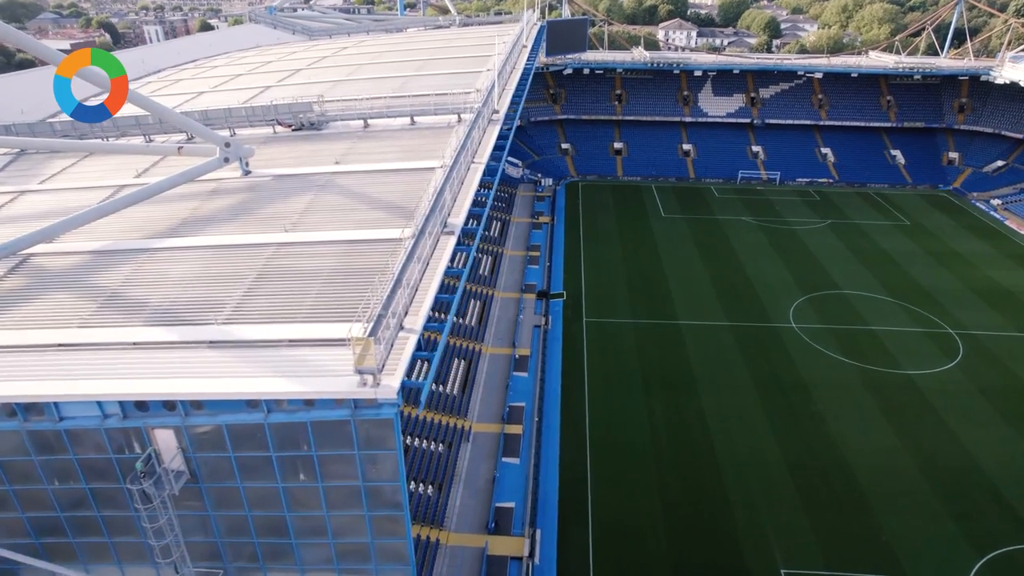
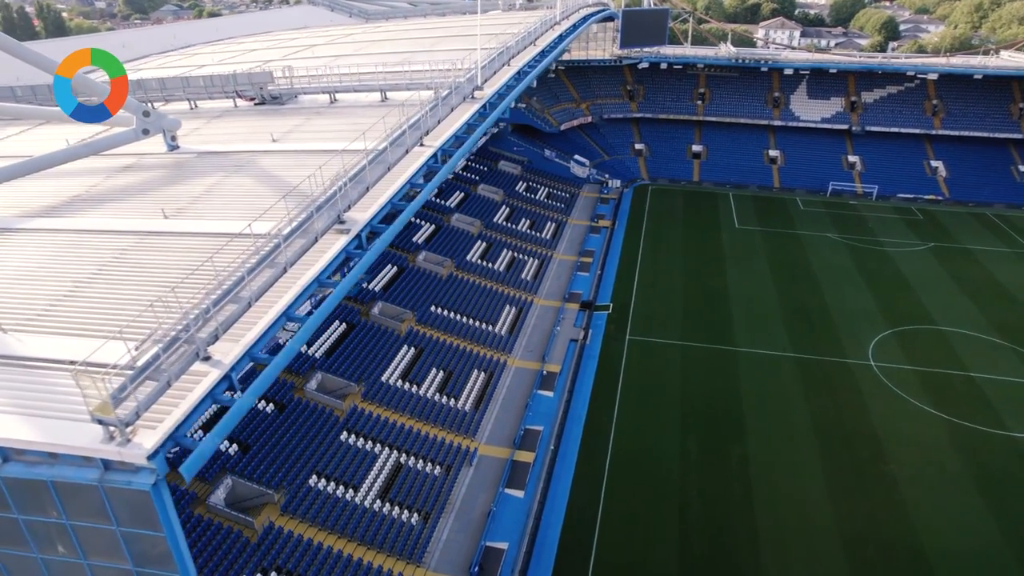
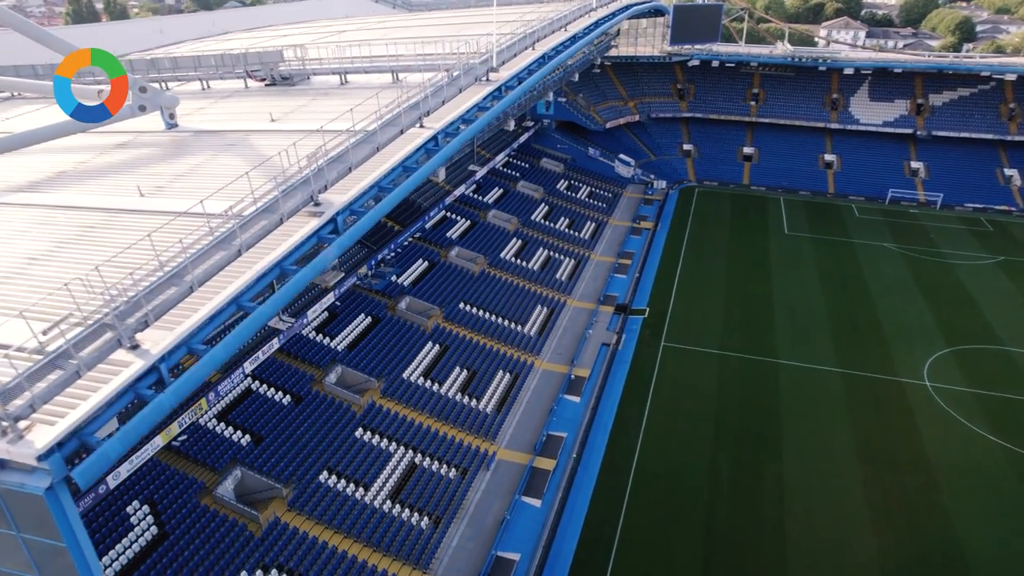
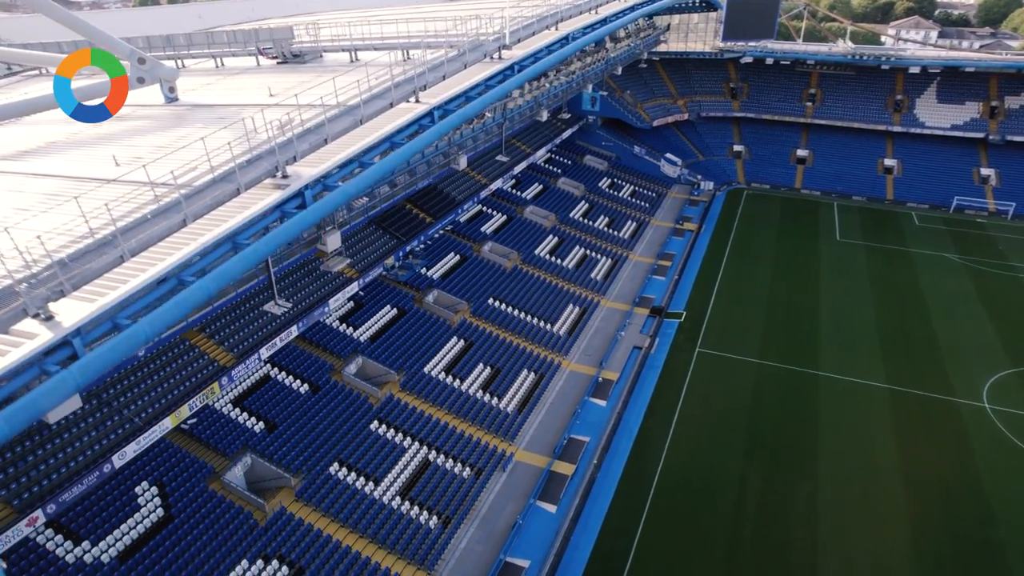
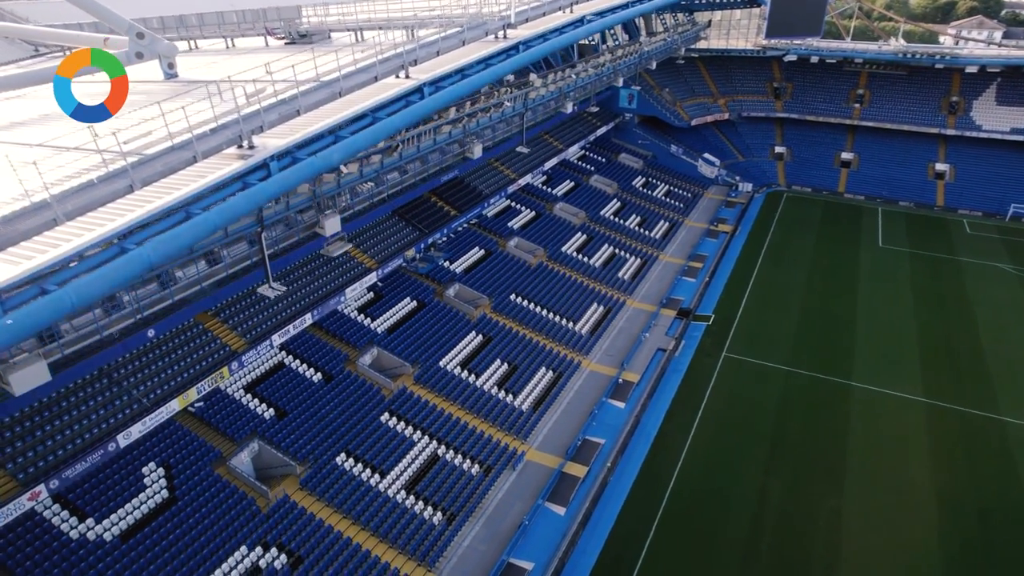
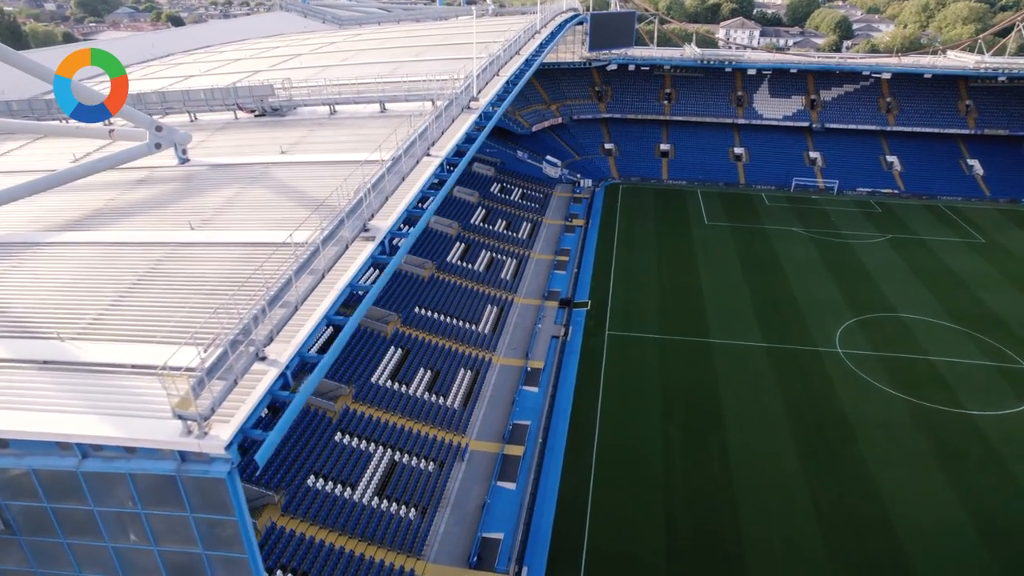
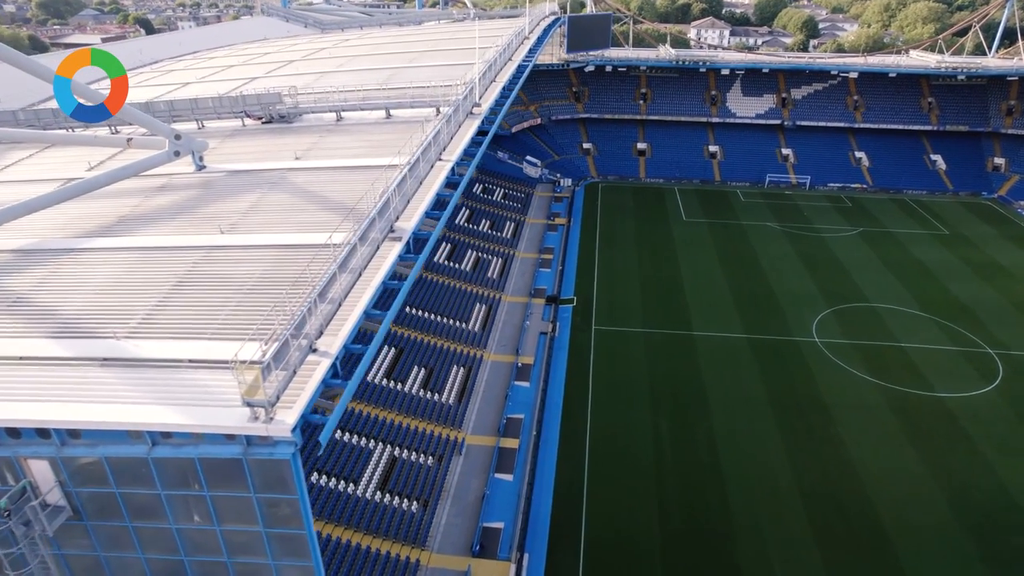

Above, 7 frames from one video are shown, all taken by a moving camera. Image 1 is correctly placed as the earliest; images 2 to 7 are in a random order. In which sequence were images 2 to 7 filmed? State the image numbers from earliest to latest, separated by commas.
7, 6, 2, 3, 4, 5
